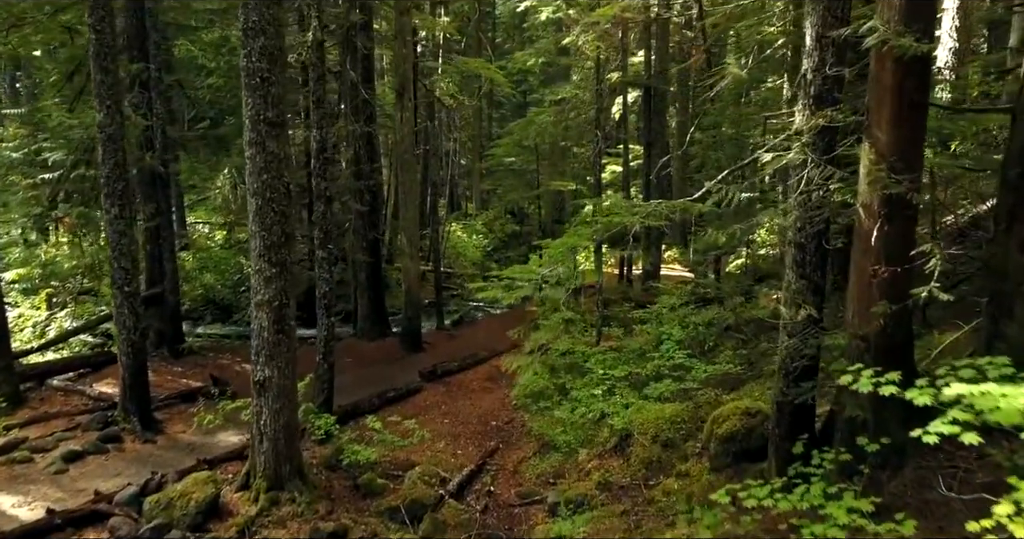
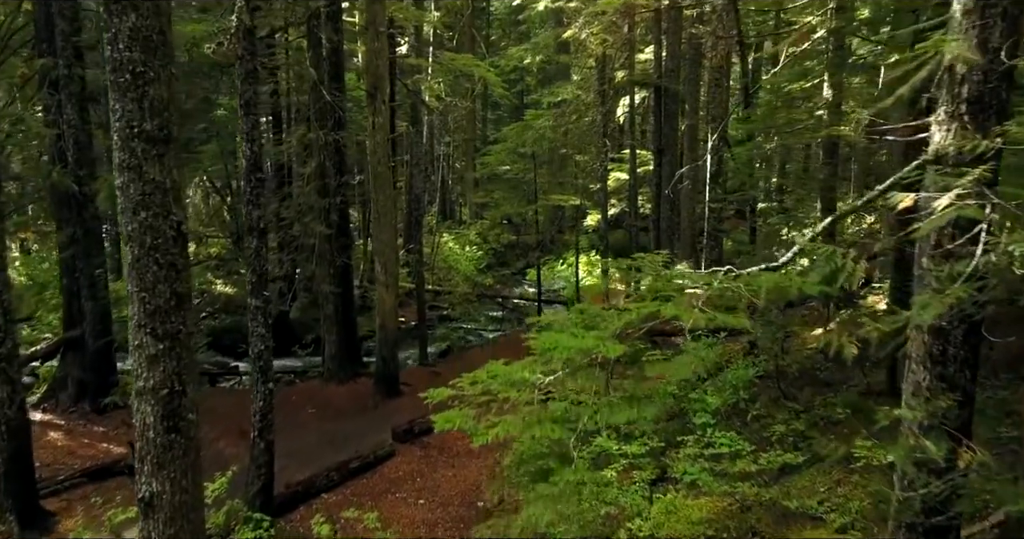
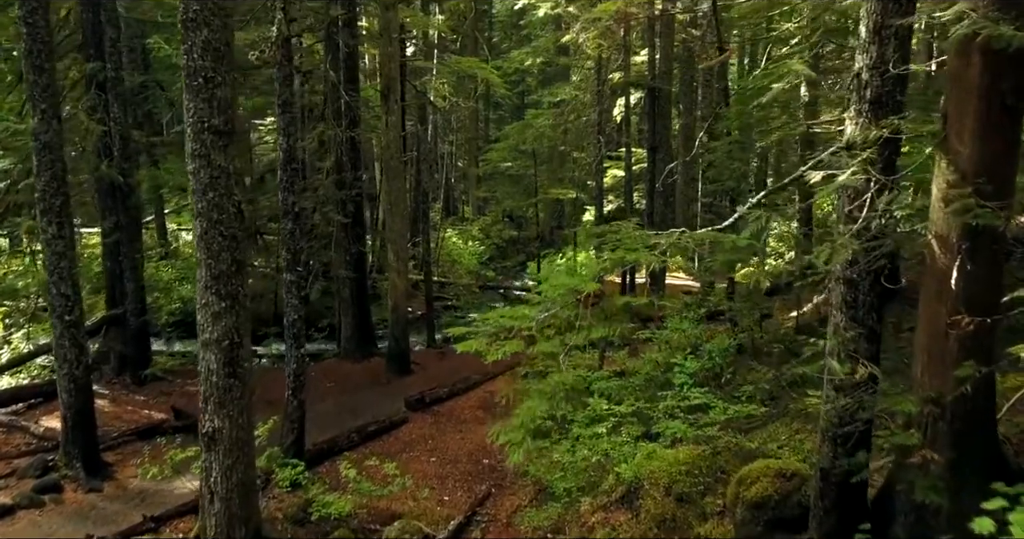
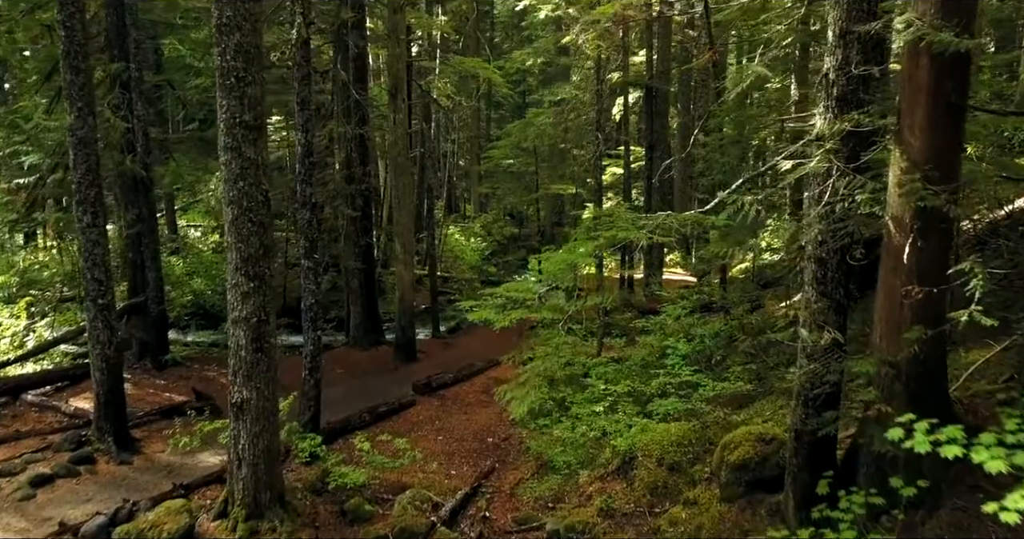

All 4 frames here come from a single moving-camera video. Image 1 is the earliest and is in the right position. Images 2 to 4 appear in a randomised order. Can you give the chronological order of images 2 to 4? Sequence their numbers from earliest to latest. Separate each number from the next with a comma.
4, 3, 2
